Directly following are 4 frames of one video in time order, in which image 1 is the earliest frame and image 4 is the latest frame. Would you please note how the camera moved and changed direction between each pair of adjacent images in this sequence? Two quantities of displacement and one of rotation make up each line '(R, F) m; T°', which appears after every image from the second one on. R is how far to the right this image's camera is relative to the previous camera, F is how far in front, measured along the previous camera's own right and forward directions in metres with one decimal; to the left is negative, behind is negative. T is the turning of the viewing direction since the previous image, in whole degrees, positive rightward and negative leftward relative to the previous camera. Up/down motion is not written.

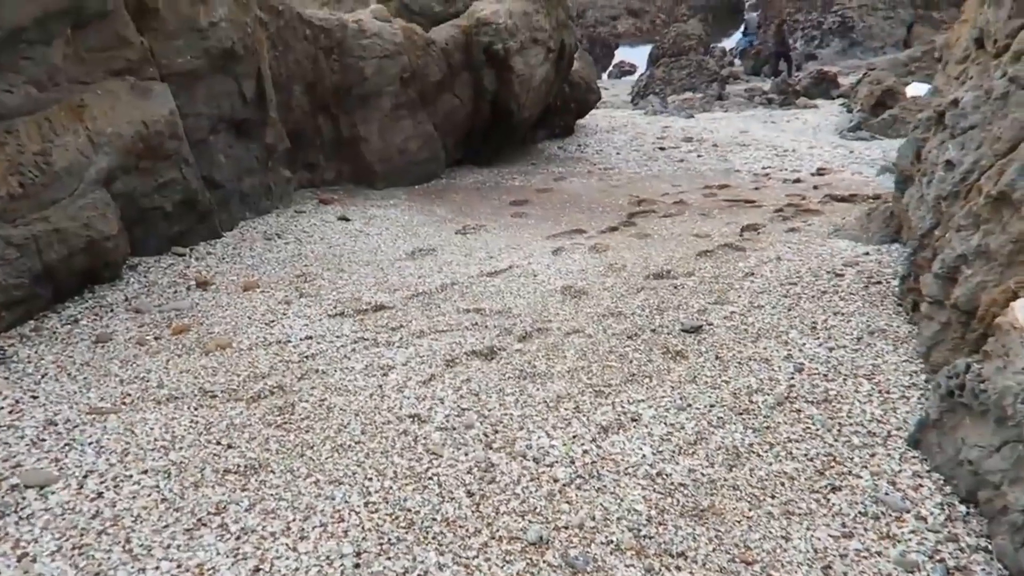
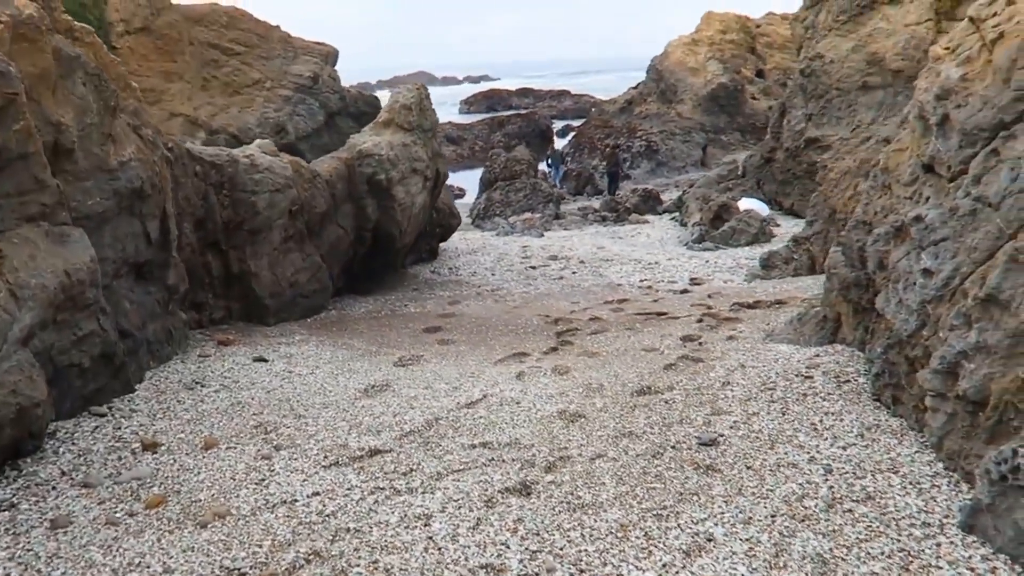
(-1.0, +0.1) m; +13°
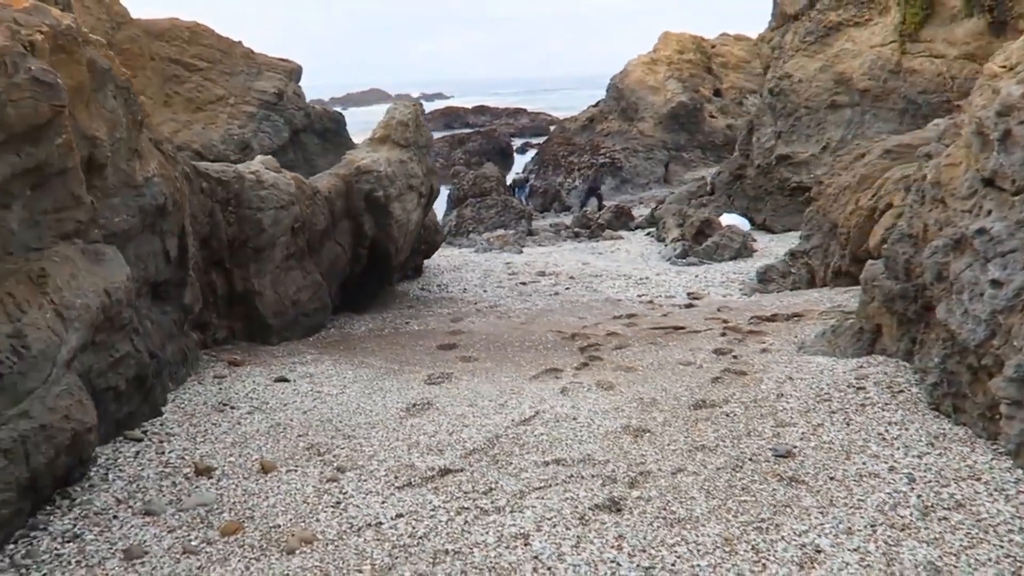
(-0.7, +0.1) m; +3°
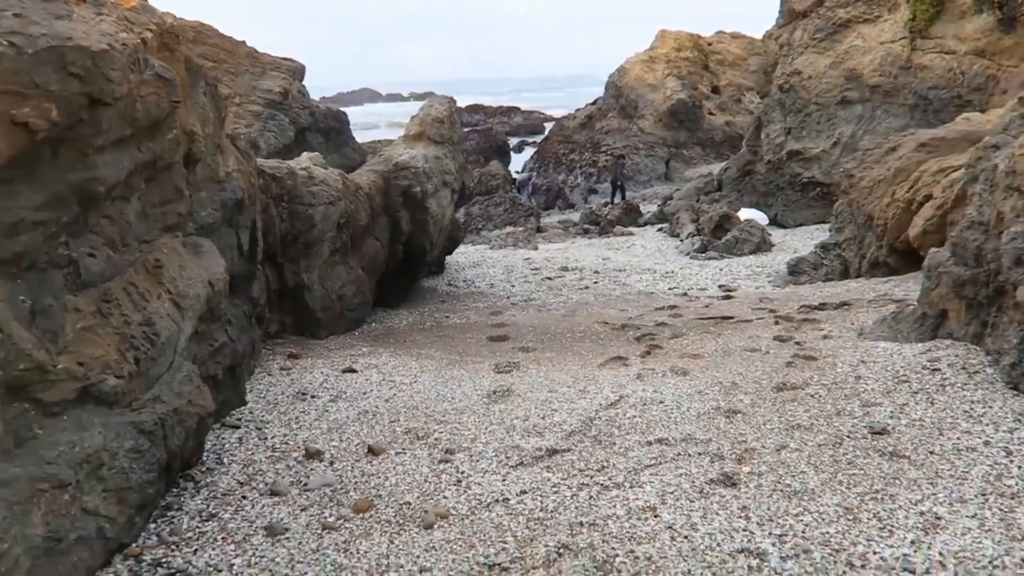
(-0.7, -0.2) m; +1°
